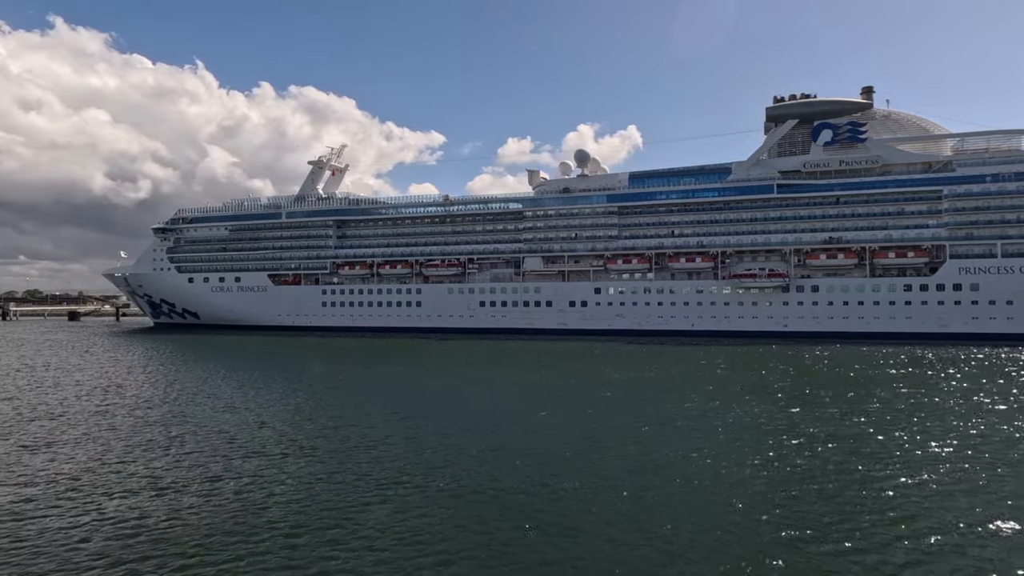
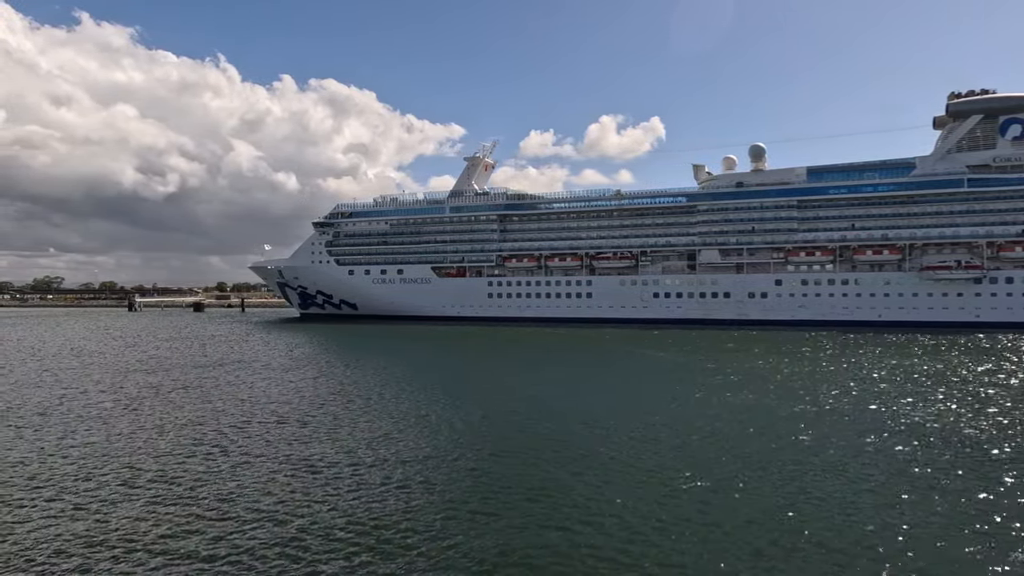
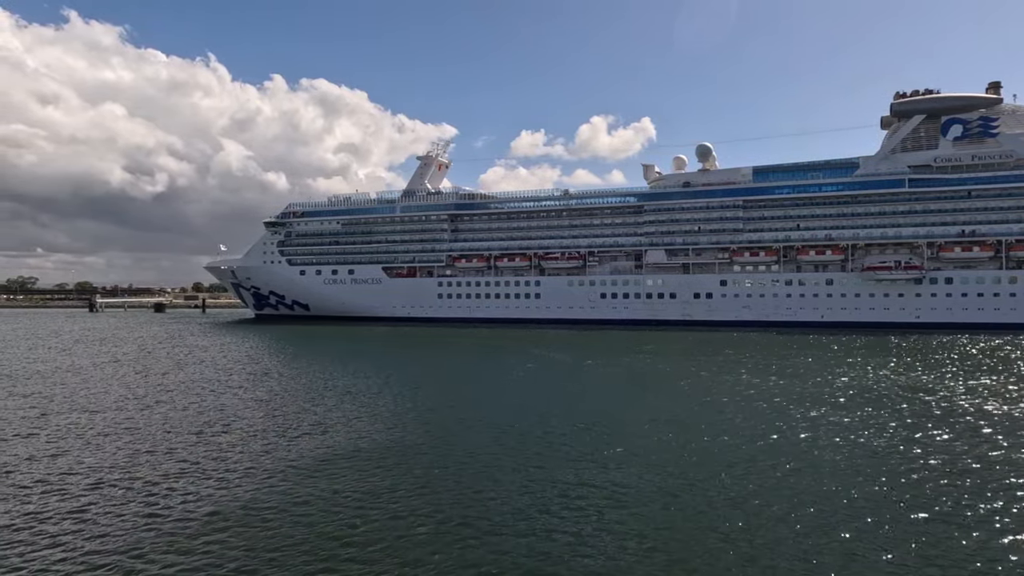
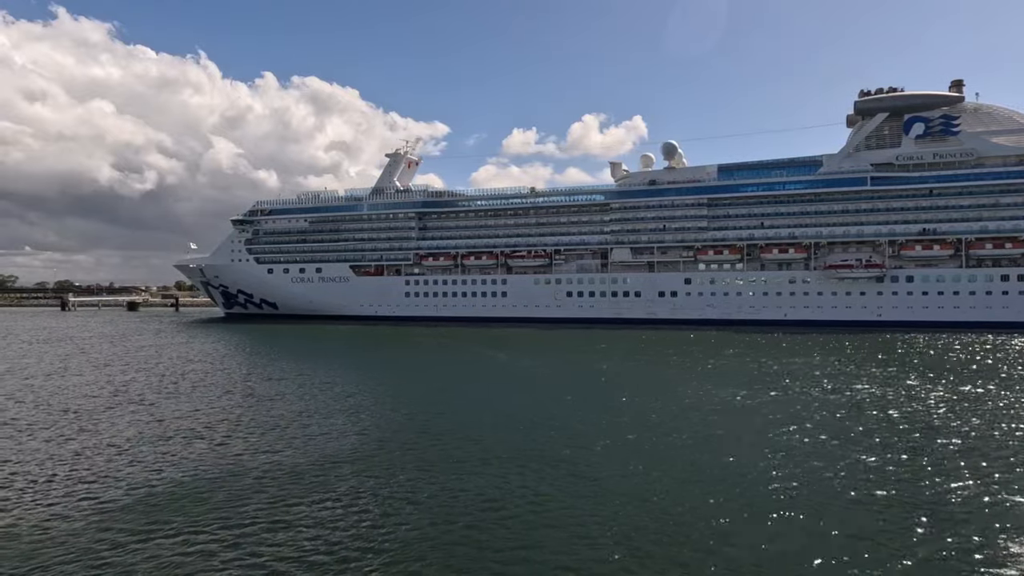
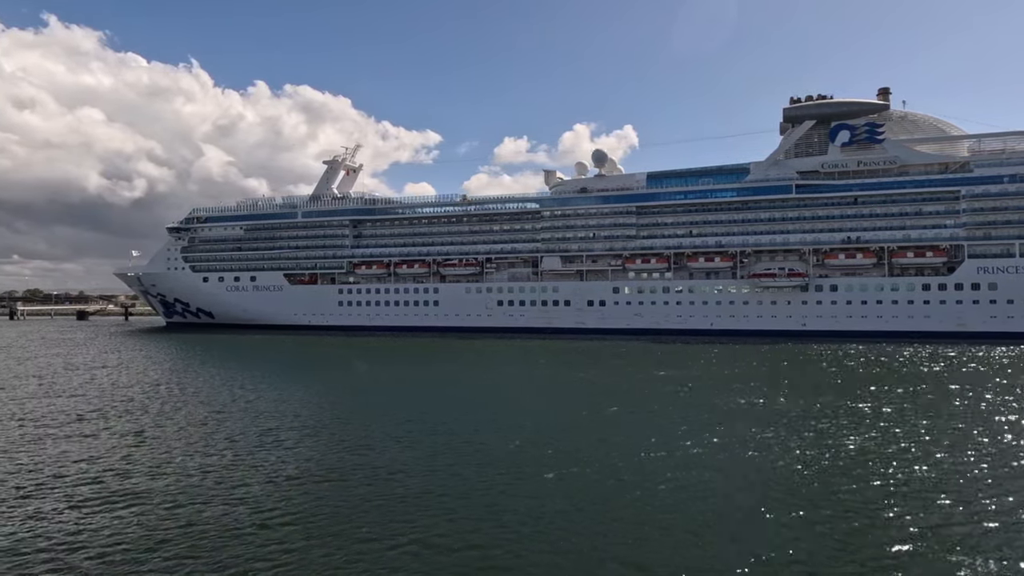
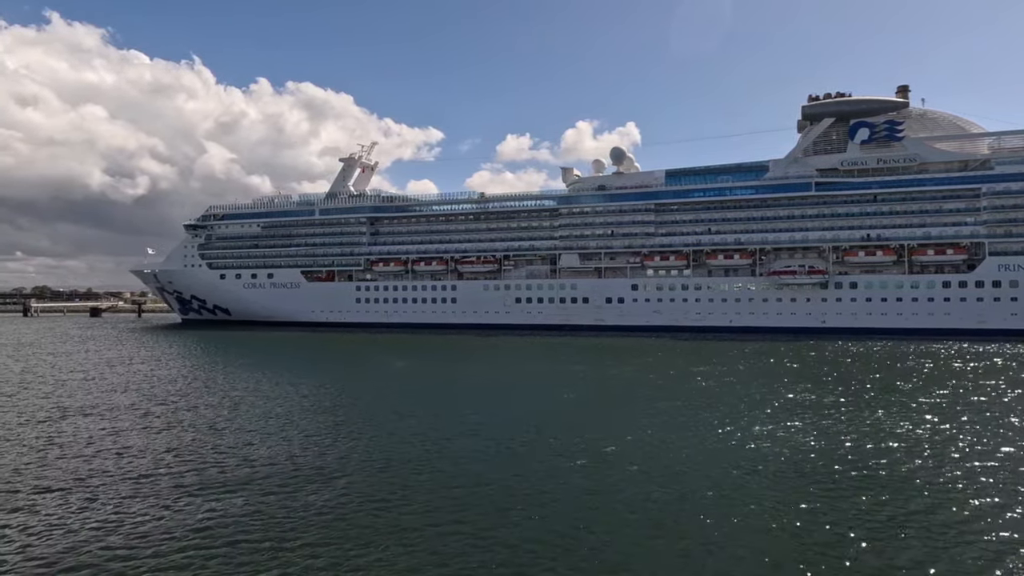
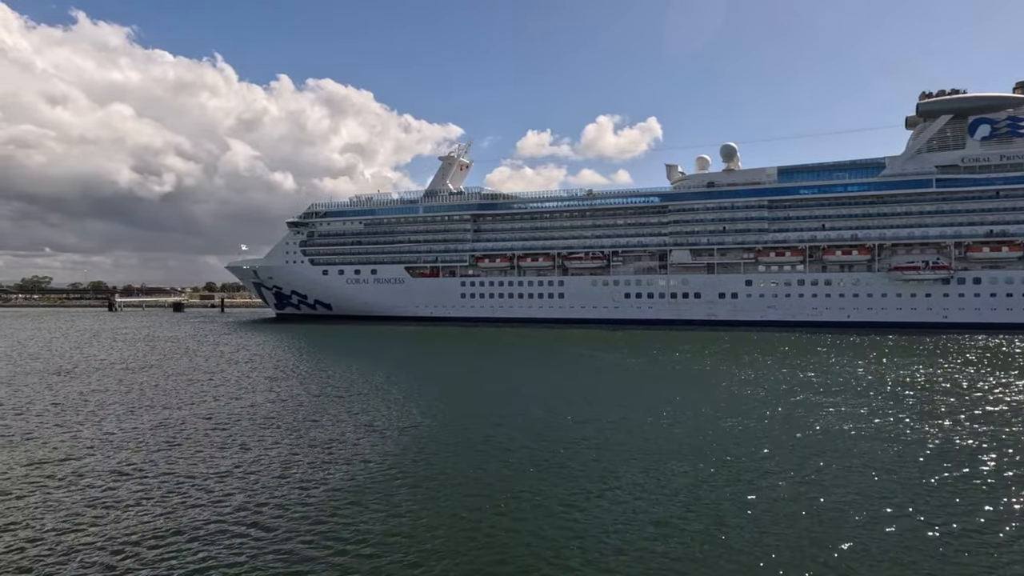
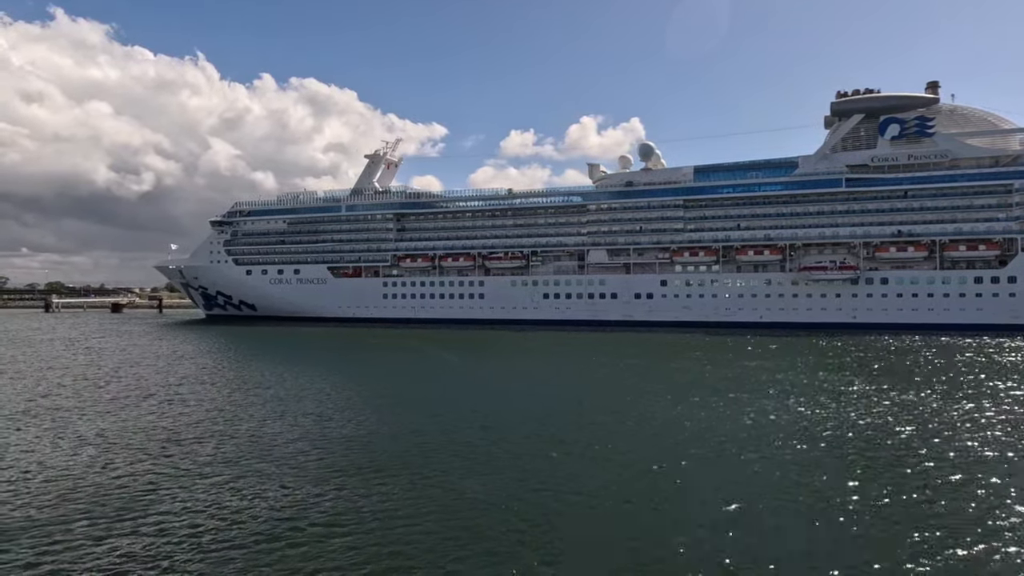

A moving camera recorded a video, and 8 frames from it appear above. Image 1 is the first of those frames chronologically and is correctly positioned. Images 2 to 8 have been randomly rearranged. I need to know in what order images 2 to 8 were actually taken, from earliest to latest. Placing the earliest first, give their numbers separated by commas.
5, 6, 8, 4, 3, 7, 2
